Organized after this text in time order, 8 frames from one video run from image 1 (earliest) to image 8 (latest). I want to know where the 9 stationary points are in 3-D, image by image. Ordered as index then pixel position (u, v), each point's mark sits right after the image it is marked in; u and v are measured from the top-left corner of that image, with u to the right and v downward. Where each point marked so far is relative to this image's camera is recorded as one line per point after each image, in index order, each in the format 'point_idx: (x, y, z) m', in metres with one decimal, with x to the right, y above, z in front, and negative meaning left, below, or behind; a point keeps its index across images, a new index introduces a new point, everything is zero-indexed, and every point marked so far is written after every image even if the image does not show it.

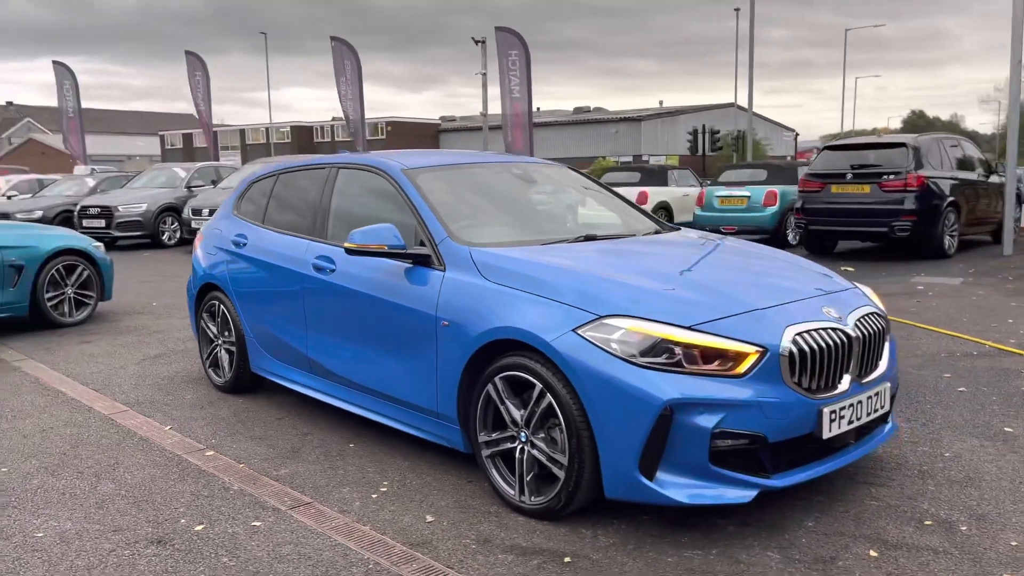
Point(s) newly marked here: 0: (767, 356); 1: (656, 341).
0: (+0.8, -0.2, +2.9) m
1: (+0.5, -0.2, +2.8) m
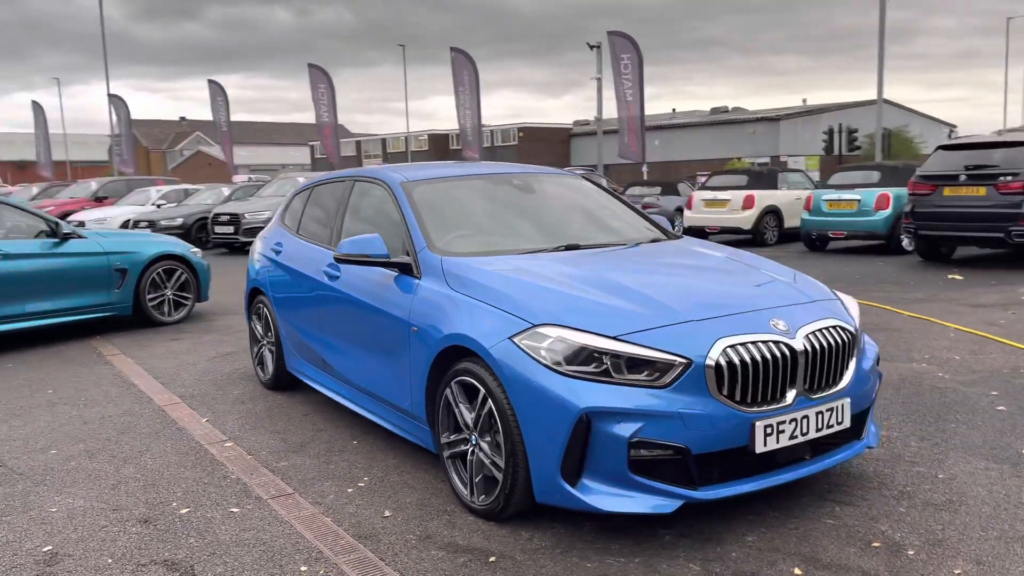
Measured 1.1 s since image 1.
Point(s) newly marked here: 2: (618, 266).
0: (+0.6, -0.3, +2.9) m
1: (+0.2, -0.2, +2.9) m
2: (+0.4, +0.1, +3.6) m
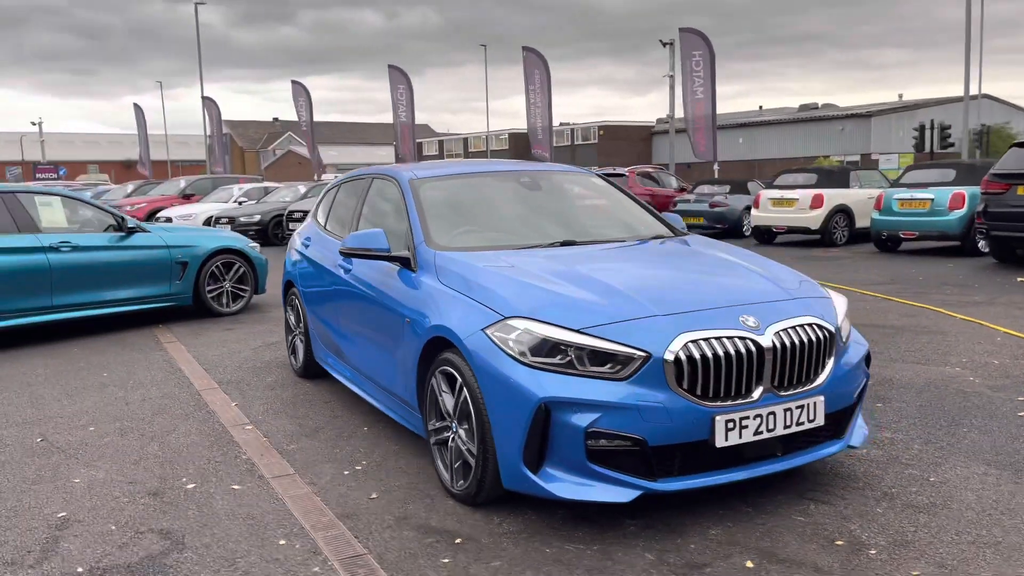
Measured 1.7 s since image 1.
0: (+0.5, -0.3, +2.9) m
1: (+0.1, -0.2, +3.0) m
2: (+0.4, +0.1, +3.7) m
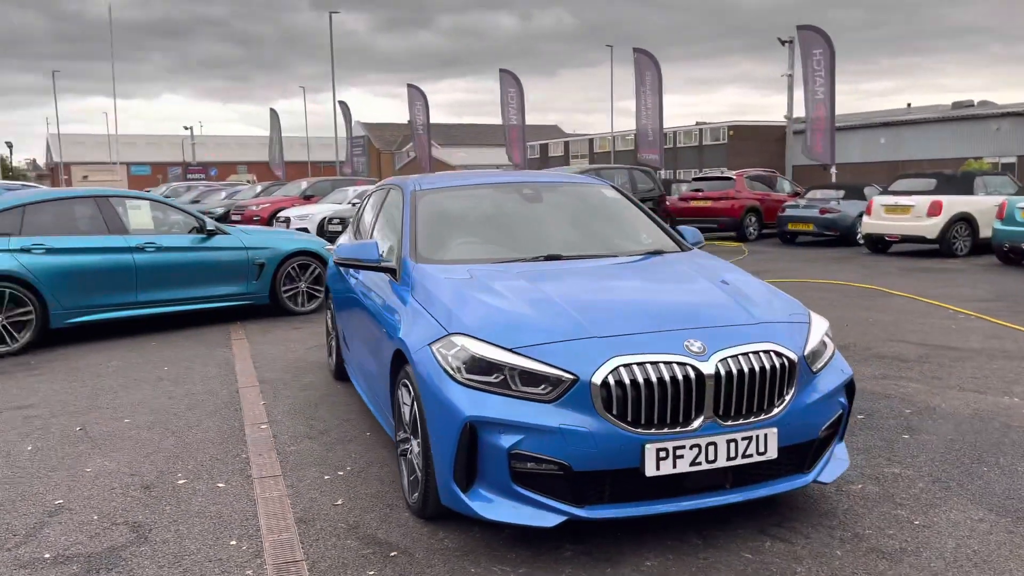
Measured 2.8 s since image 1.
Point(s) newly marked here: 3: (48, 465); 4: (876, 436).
0: (+0.2, -0.3, +2.9) m
1: (-0.1, -0.3, +3.0) m
2: (+0.3, 0.0, +3.6) m
3: (-2.3, -0.9, +4.2) m
4: (+1.9, -0.8, +4.4) m
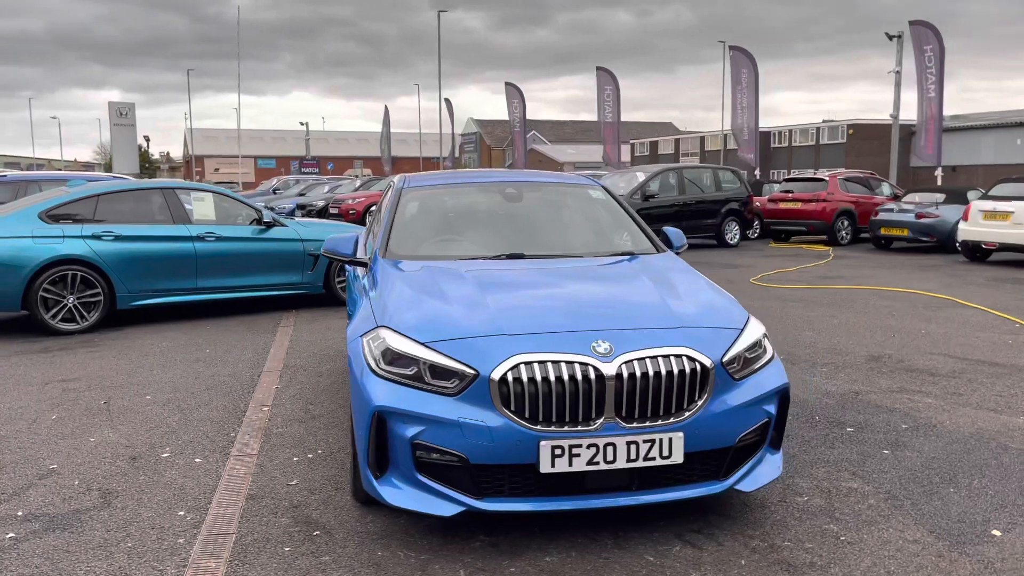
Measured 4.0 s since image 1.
0: (-0.1, -0.3, +2.9) m
1: (-0.4, -0.2, +3.1) m
2: (0.0, 0.0, +3.7) m
3: (-2.4, -0.8, +4.6) m
4: (+1.7, -0.8, +4.2) m
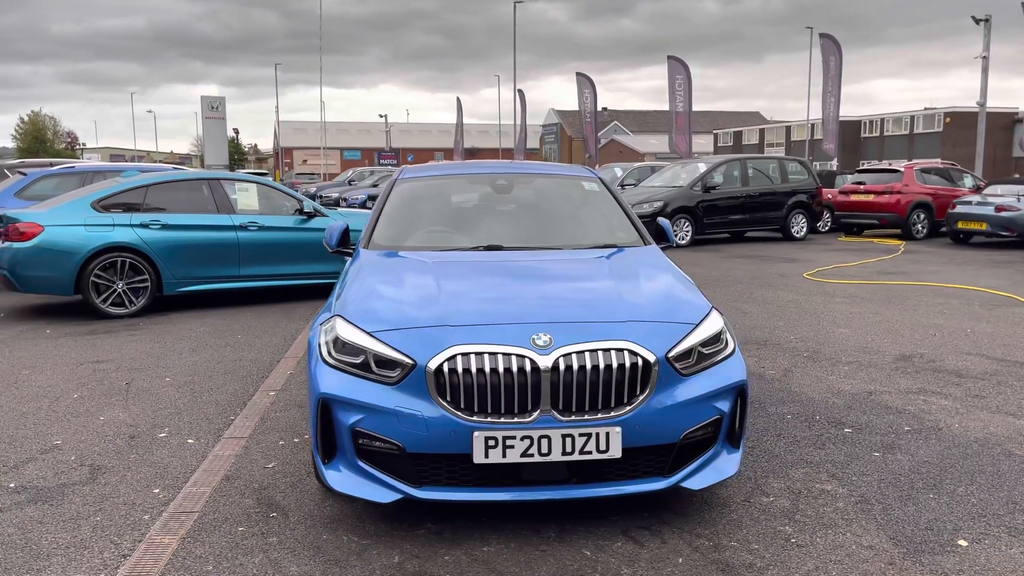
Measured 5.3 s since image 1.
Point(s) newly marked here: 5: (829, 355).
0: (-0.3, -0.3, +3.0) m
1: (-0.6, -0.2, +3.2) m
2: (-0.1, +0.1, +3.7) m
3: (-2.5, -0.7, +4.9) m
4: (+1.6, -0.8, +4.1) m
5: (+2.3, -0.5, +6.2) m
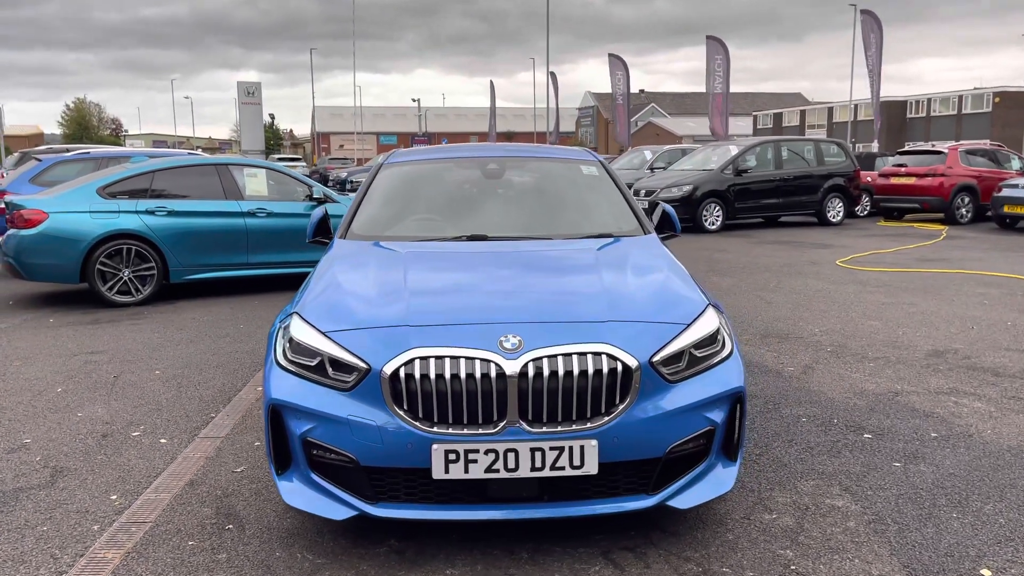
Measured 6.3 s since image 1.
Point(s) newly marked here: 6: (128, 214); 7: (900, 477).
0: (-0.5, -0.3, +2.7) m
1: (-0.7, -0.2, +2.9) m
2: (-0.2, +0.1, +3.4) m
3: (-2.5, -0.7, +4.7) m
4: (+1.5, -0.8, +3.7) m
5: (+2.3, -0.4, +5.8) m
6: (-3.5, +0.7, +7.8) m
7: (+1.6, -0.8, +3.5) m
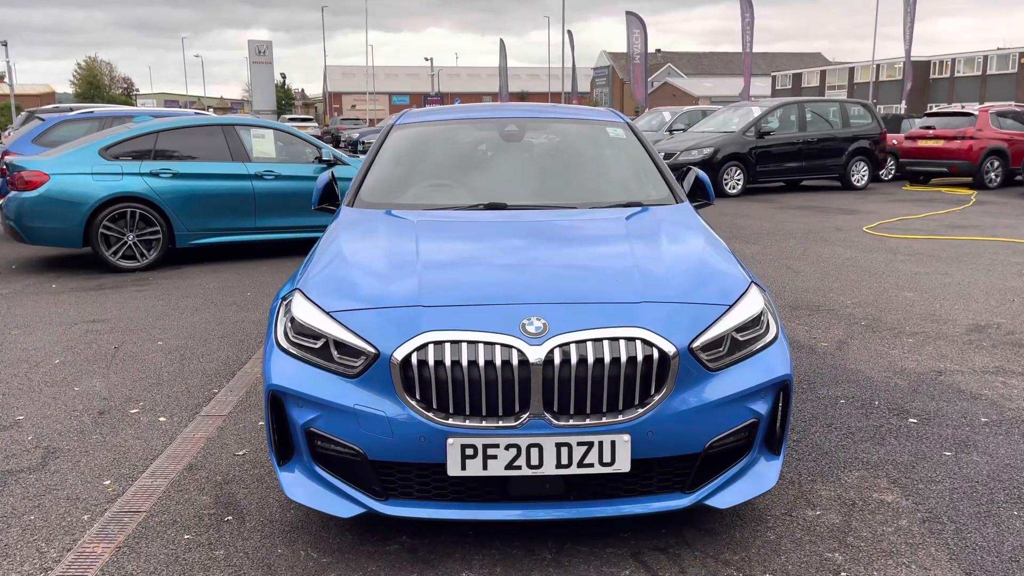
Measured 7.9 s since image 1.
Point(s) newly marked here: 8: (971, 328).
0: (-0.4, -0.2, +2.4) m
1: (-0.7, -0.1, +2.7) m
2: (-0.1, +0.2, +3.1) m
3: (-2.4, -0.5, +4.5) m
4: (+1.6, -0.6, +3.4) m
5: (+2.4, -0.2, +5.5) m
6: (-3.4, +1.0, +7.6) m
7: (+1.7, -0.7, +3.2) m
8: (+2.9, -0.2, +5.4) m
